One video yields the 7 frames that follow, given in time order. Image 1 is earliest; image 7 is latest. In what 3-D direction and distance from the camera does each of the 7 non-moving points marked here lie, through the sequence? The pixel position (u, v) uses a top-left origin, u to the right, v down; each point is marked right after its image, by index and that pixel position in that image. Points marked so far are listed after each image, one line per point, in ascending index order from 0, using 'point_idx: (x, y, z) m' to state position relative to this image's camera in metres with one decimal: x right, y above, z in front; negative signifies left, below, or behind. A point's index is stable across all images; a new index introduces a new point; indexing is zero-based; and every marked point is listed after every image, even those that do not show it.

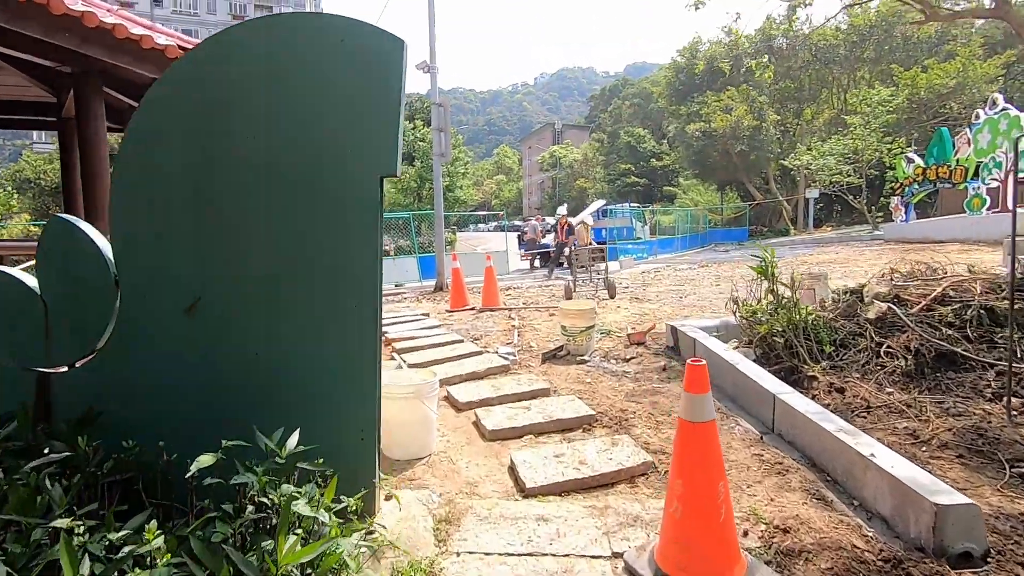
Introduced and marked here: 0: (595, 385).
0: (+0.6, -0.7, +4.0) m
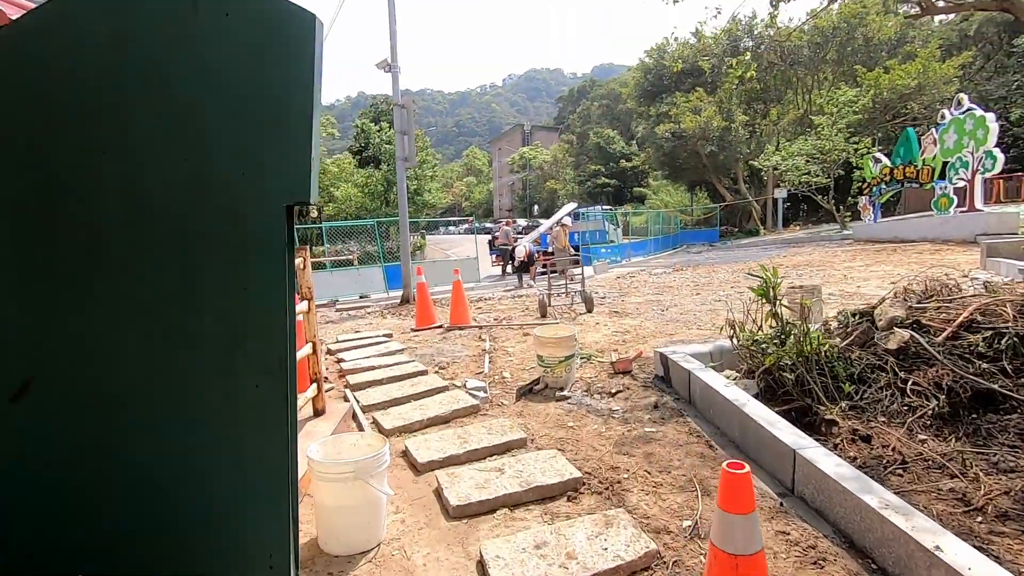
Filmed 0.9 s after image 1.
0: (+0.4, -0.9, +3.4) m
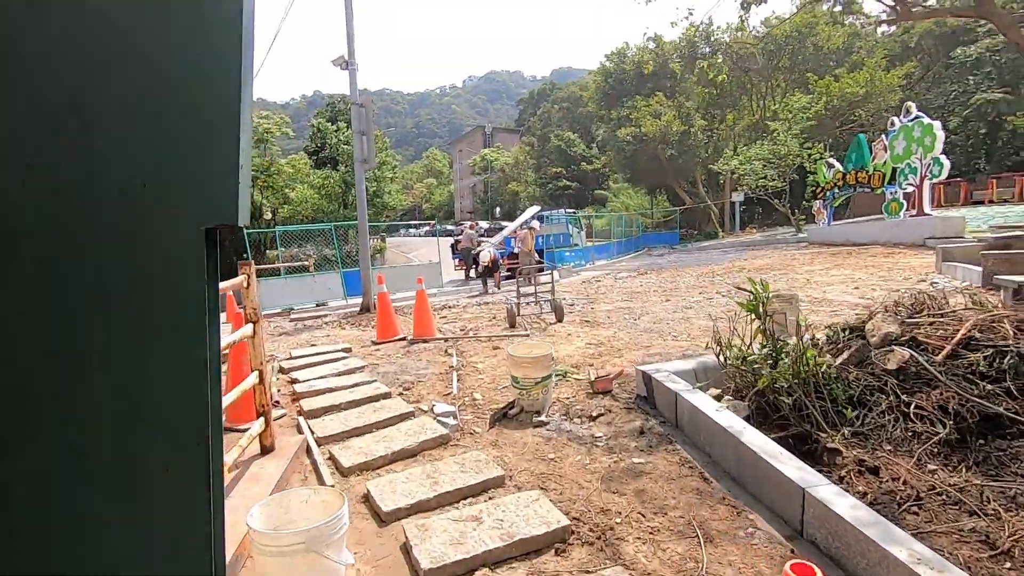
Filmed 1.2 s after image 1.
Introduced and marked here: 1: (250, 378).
0: (+0.3, -1.0, +3.1) m
1: (-1.5, -0.5, +3.1) m
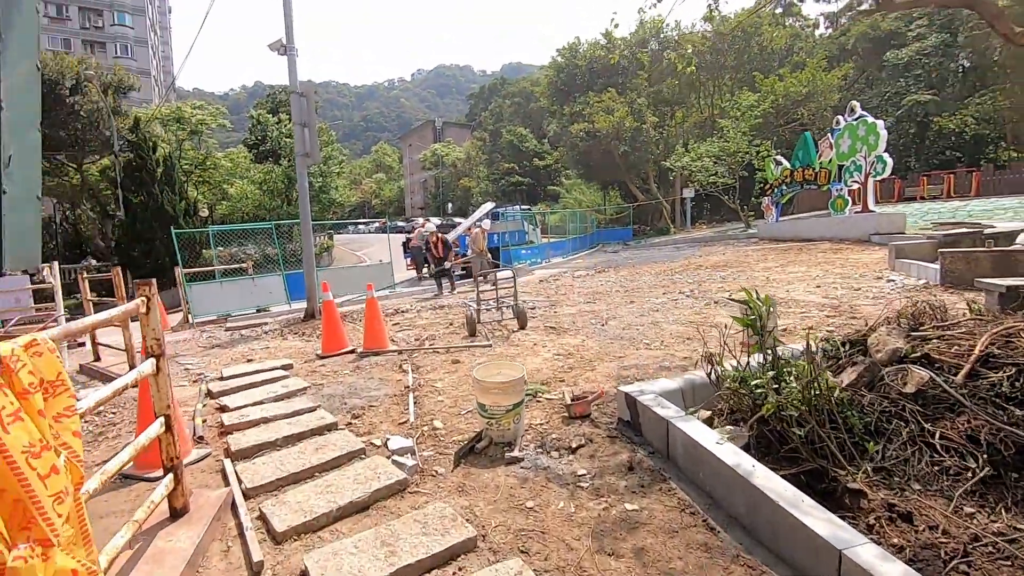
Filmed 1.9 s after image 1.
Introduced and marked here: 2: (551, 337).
0: (+0.1, -1.1, +2.6) m
1: (-1.7, -0.6, +2.5) m
2: (+0.4, -0.6, +6.1) m
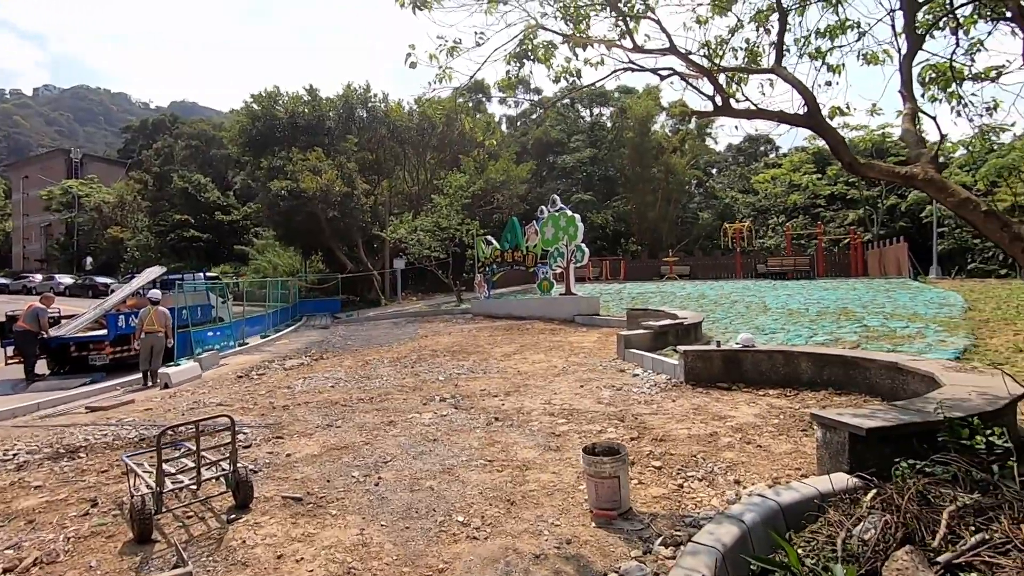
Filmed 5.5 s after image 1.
0: (+0.2, -1.8, +0.6) m
1: (-1.3, -1.3, -0.5) m
2: (-1.4, -1.7, +3.7) m
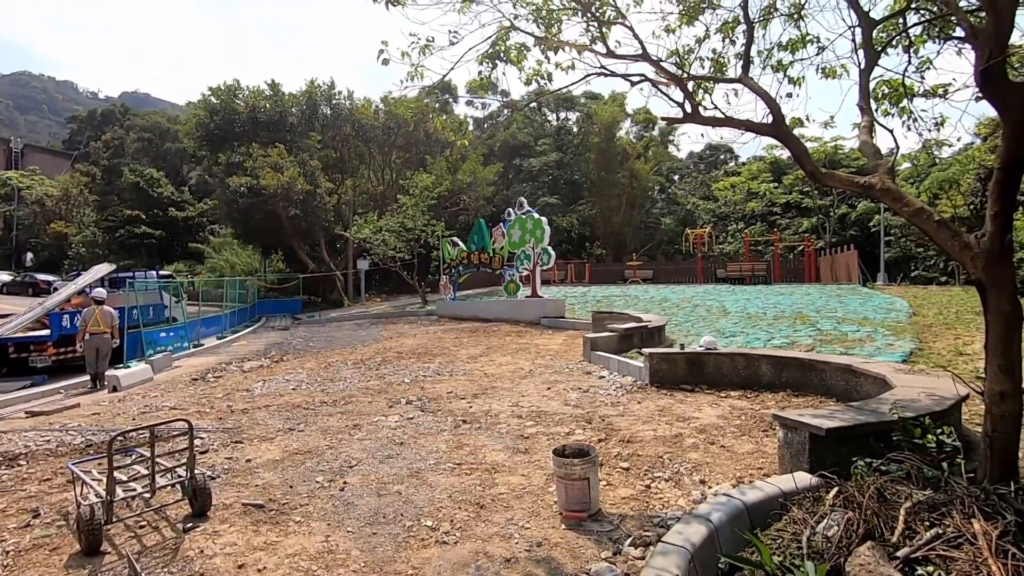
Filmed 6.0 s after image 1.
0: (+0.2, -1.8, +0.5) m
1: (-1.2, -1.3, -0.6) m
2: (-1.6, -1.7, +3.6) m
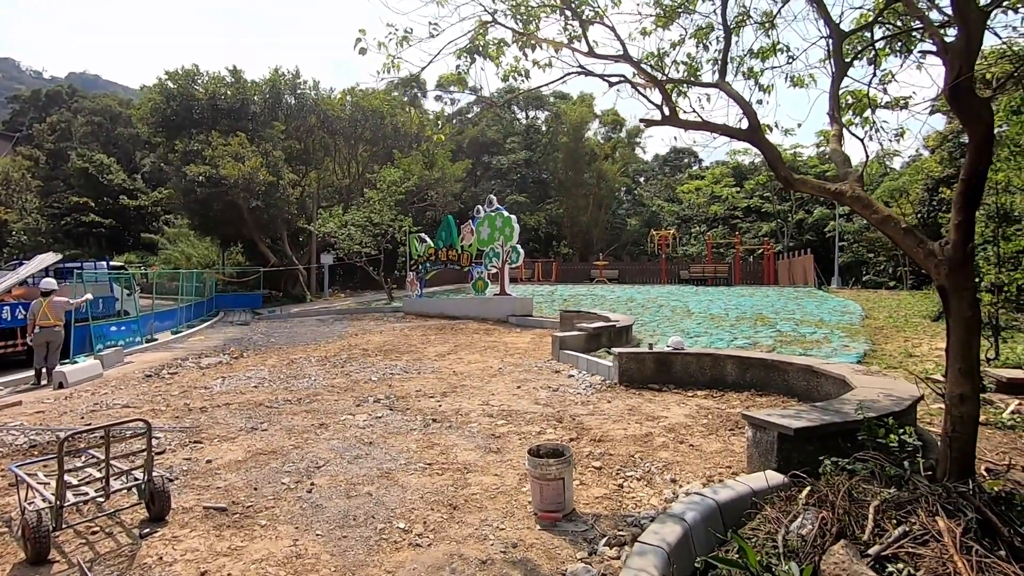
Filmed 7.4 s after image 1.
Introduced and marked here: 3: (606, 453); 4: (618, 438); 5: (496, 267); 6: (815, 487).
0: (+0.2, -1.8, +0.5) m
1: (-1.1, -1.3, -0.7) m
2: (-1.8, -1.6, +3.4) m
3: (+0.9, -1.6, +5.1) m
4: (+1.1, -1.5, +5.5) m
5: (-0.6, +0.7, +17.7) m
6: (+1.8, -1.2, +3.2) m
